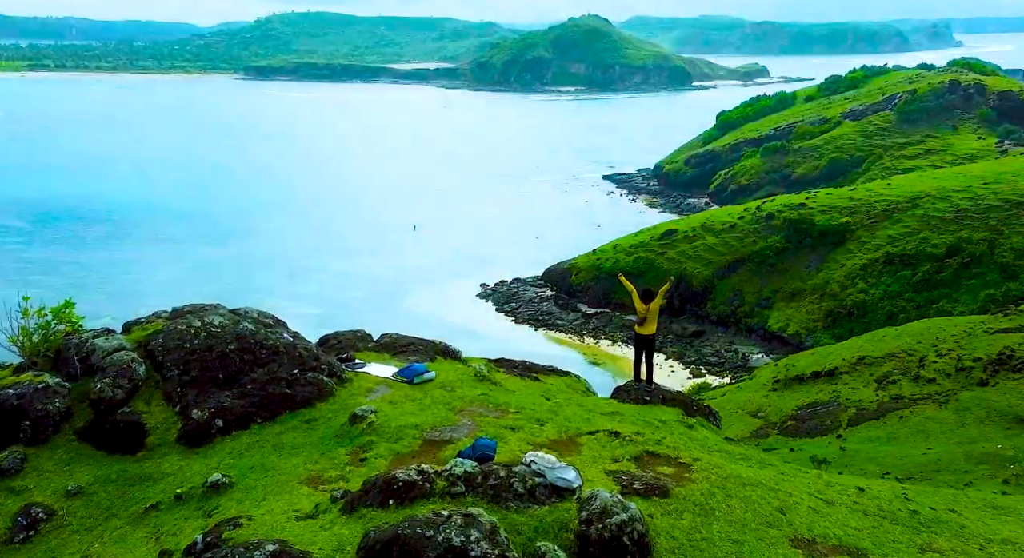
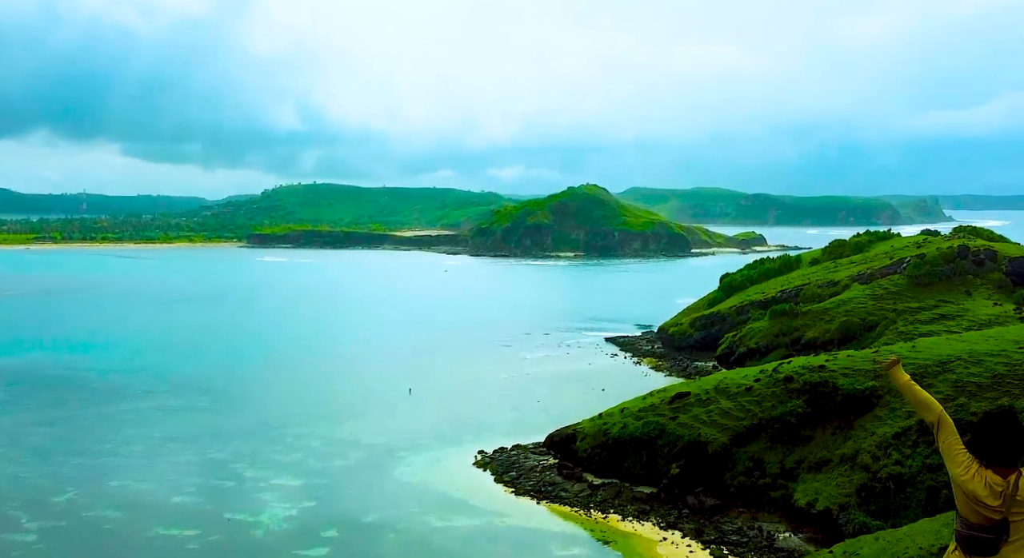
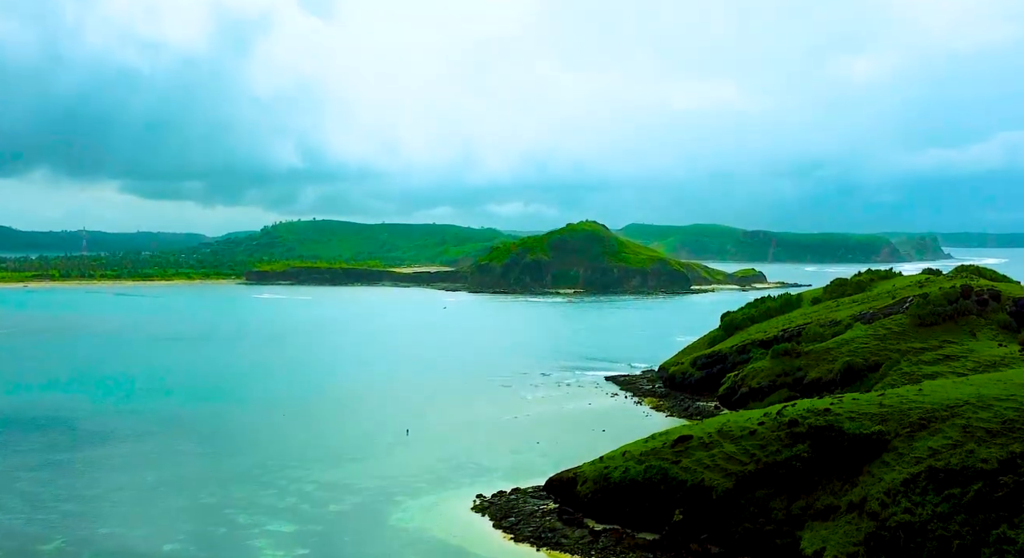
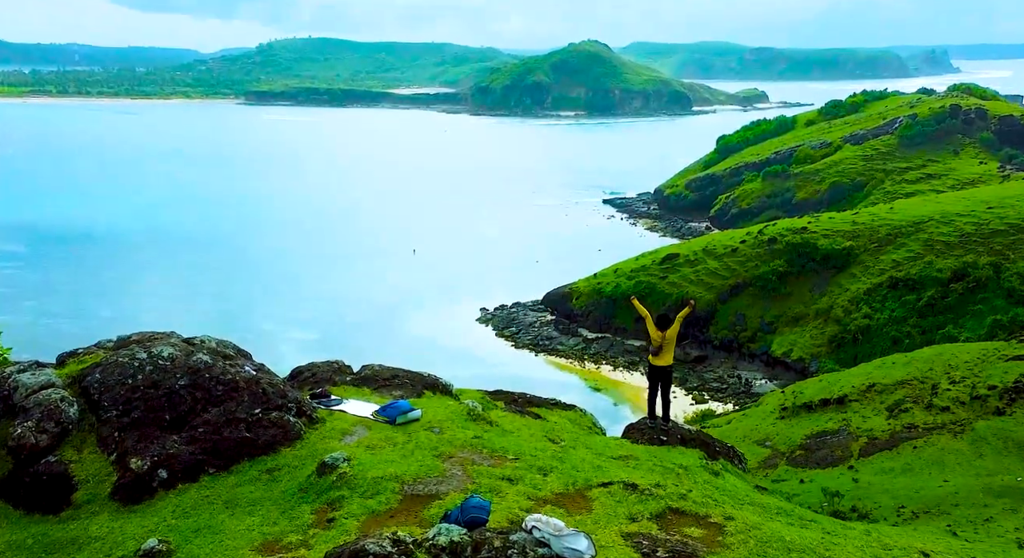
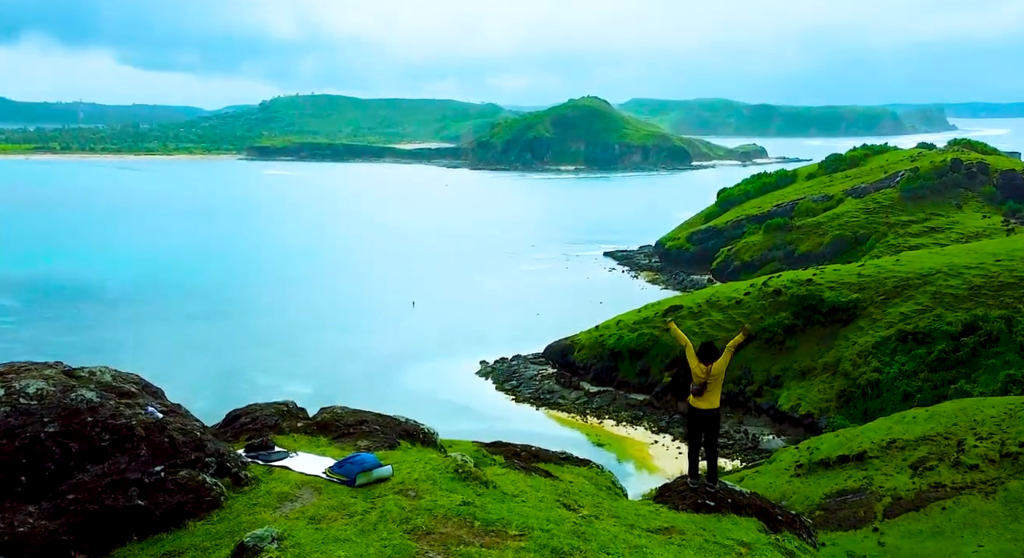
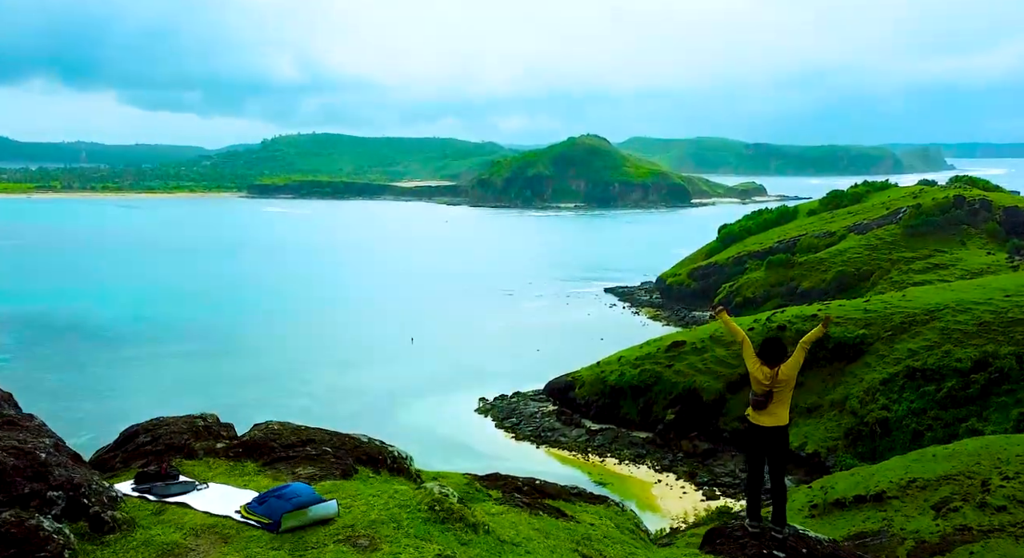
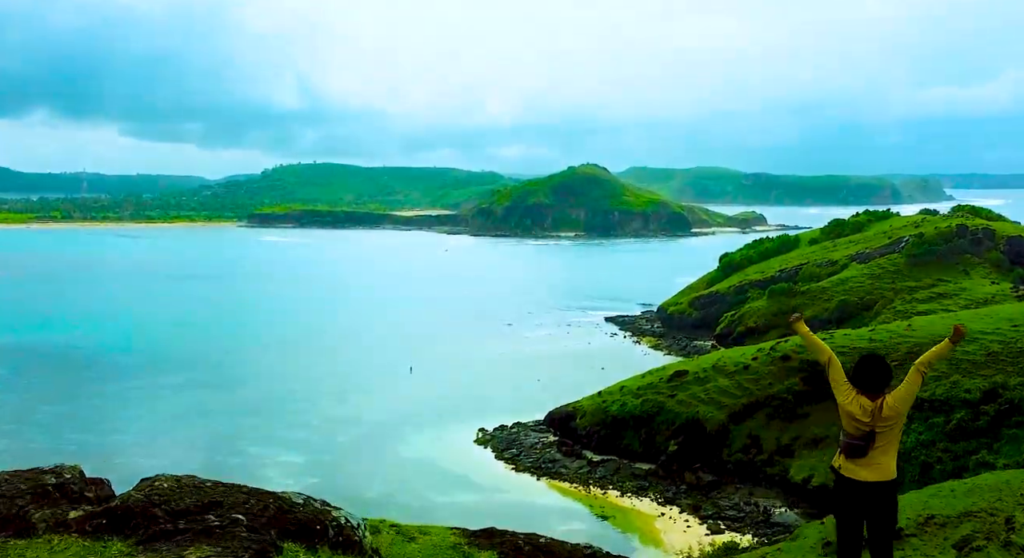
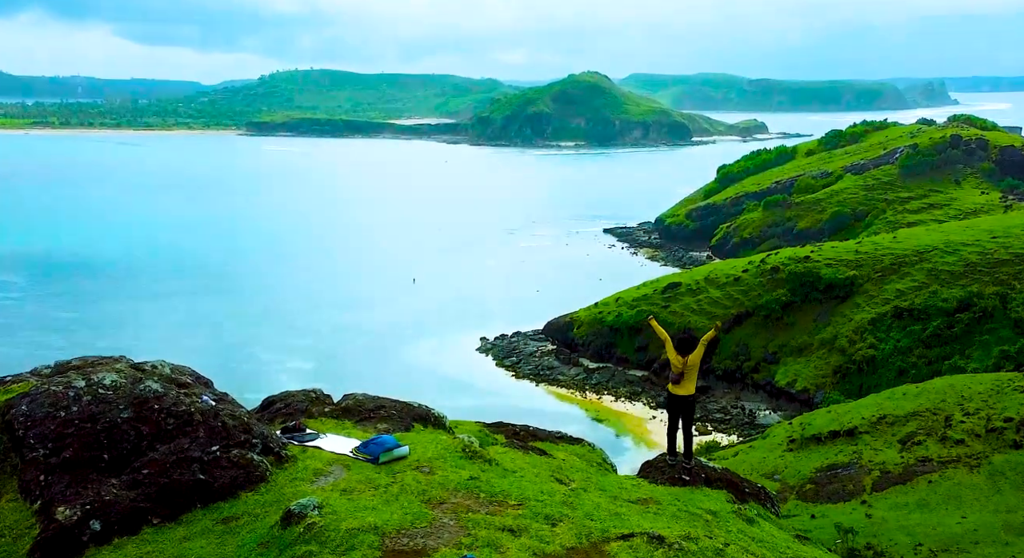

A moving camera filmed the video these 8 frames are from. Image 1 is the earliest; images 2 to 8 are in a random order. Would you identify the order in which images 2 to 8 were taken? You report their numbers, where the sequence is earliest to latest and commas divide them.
4, 8, 5, 6, 7, 2, 3
